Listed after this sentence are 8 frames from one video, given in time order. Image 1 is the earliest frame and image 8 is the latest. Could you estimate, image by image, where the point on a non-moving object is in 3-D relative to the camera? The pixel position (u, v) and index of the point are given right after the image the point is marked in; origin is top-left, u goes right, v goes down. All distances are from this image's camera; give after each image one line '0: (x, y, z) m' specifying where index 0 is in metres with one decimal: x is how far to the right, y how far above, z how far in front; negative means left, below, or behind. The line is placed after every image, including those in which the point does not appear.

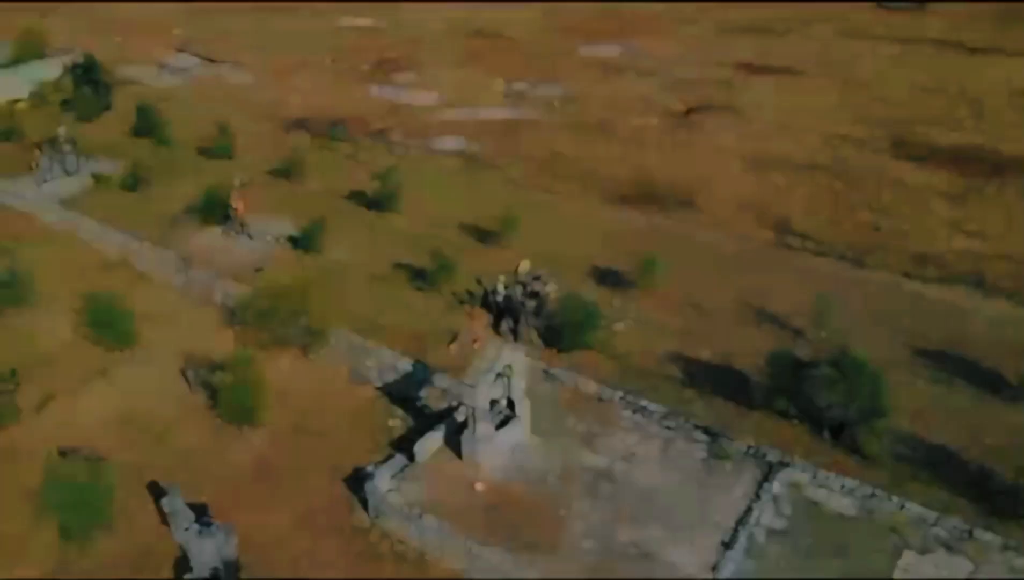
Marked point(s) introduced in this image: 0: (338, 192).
0: (-2.3, +1.3, +10.4) m
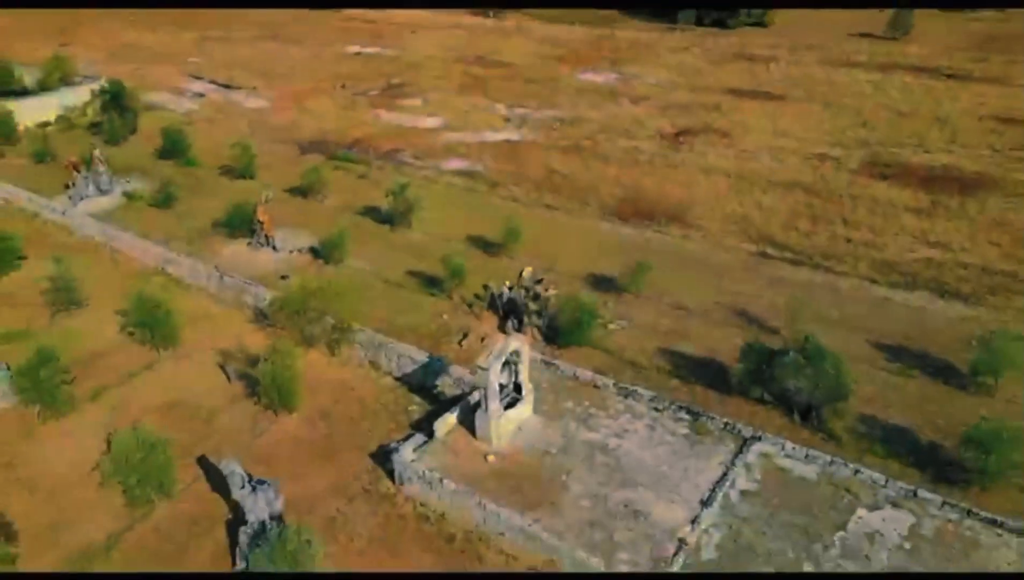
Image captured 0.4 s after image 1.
0: (-2.3, +1.2, +11.3) m
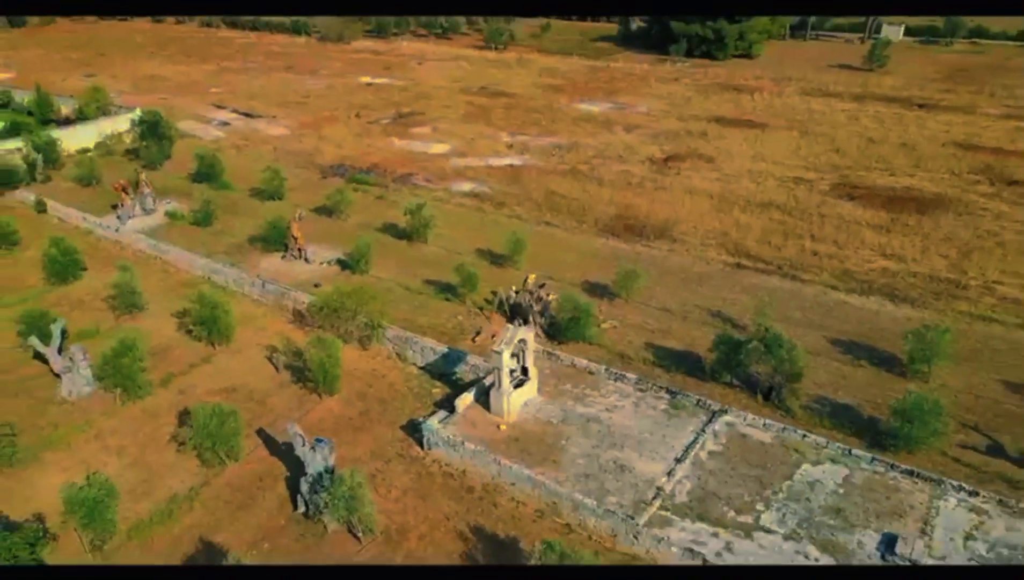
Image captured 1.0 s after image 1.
0: (-2.2, +1.0, +12.6) m
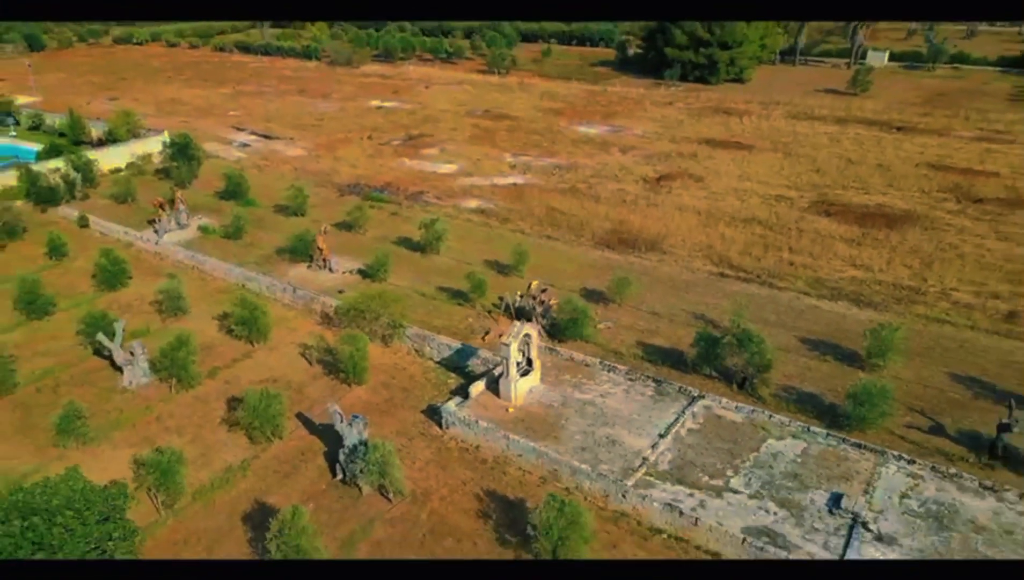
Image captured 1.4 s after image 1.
0: (-2.1, +0.9, +13.8) m
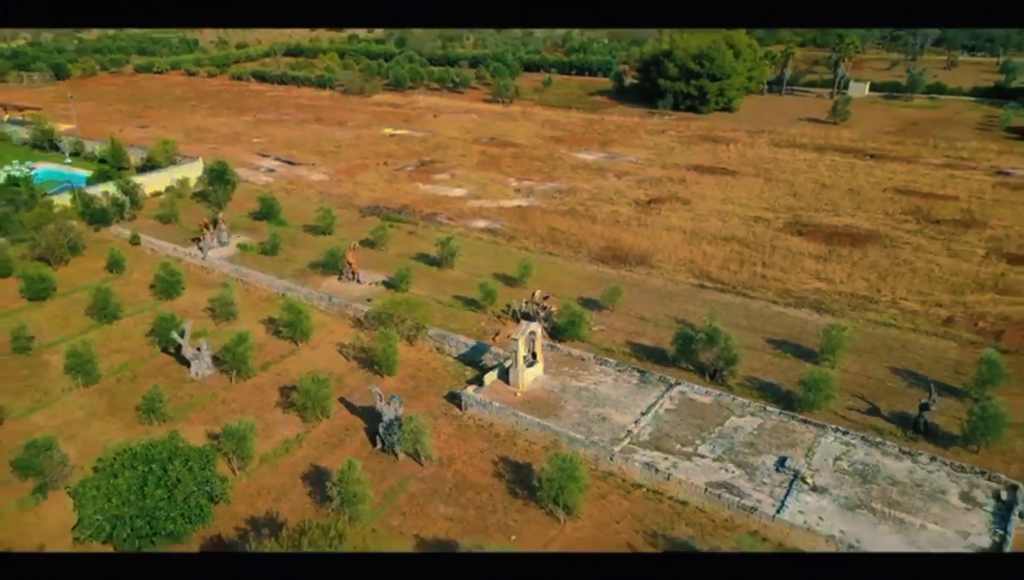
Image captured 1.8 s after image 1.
0: (-2.0, +0.7, +15.6) m
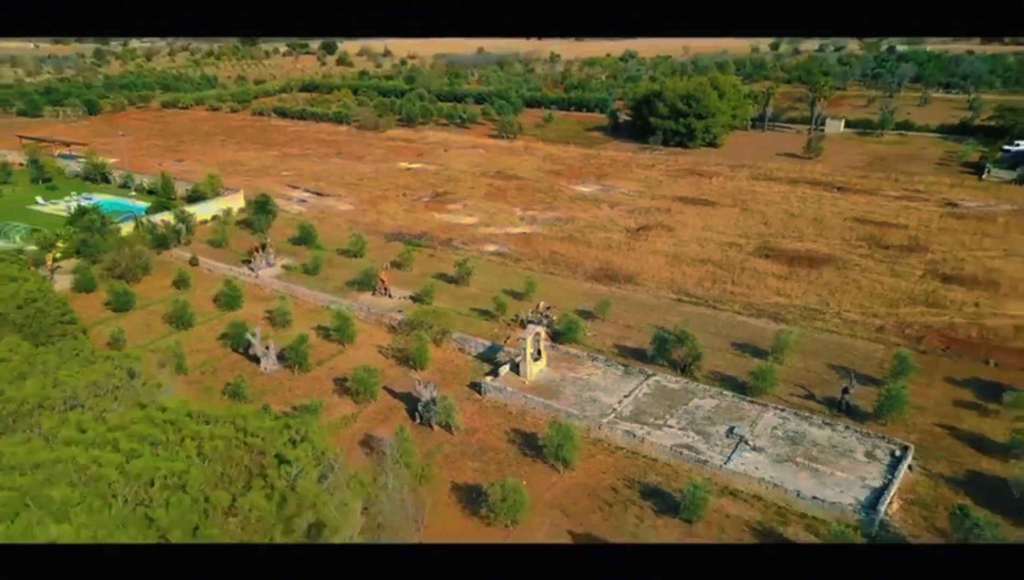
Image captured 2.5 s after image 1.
0: (-1.9, +0.4, +18.3) m
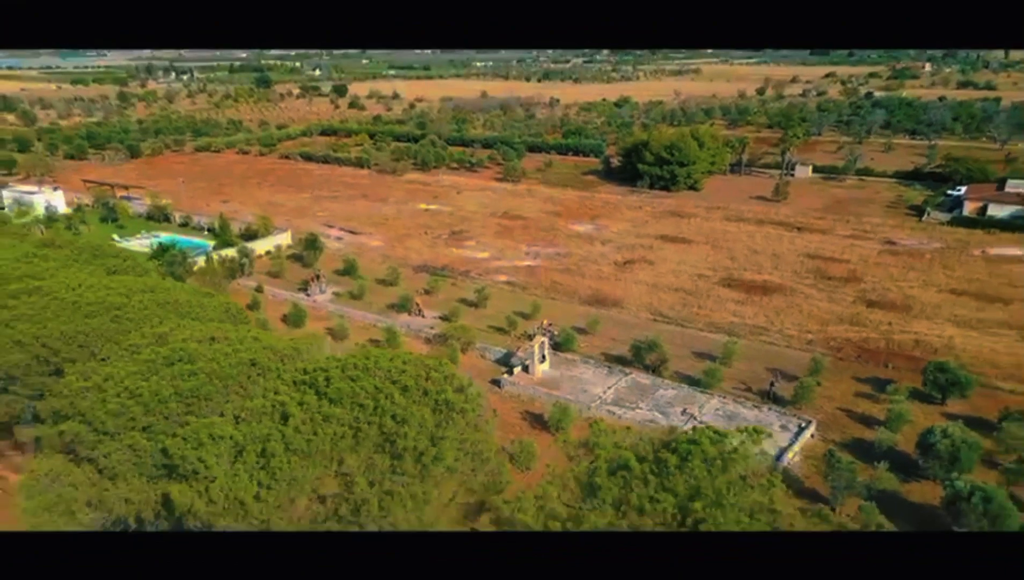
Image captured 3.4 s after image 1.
0: (-1.6, -0.3, +22.5) m
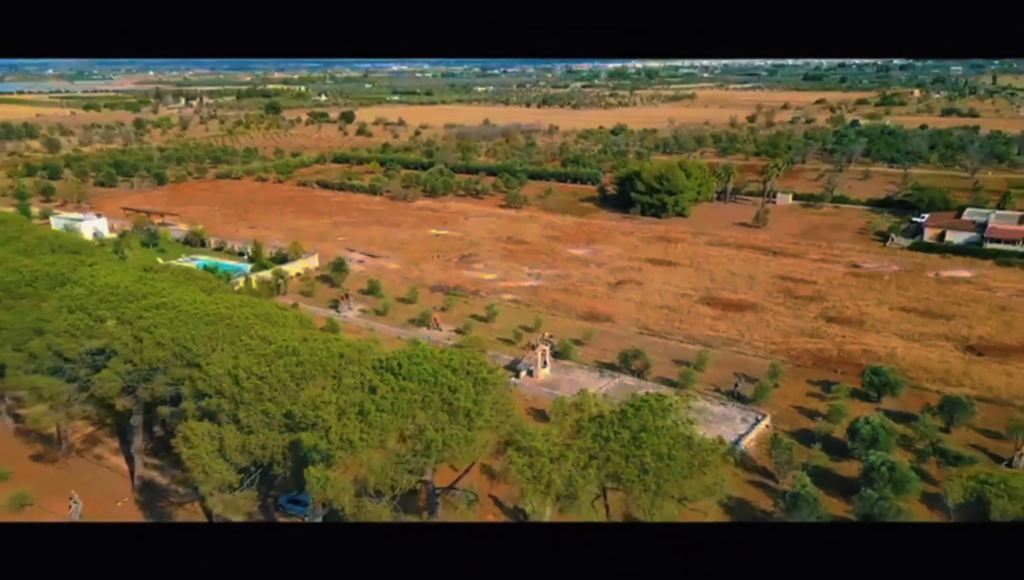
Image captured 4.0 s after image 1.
0: (-1.4, -0.8, +25.8) m
